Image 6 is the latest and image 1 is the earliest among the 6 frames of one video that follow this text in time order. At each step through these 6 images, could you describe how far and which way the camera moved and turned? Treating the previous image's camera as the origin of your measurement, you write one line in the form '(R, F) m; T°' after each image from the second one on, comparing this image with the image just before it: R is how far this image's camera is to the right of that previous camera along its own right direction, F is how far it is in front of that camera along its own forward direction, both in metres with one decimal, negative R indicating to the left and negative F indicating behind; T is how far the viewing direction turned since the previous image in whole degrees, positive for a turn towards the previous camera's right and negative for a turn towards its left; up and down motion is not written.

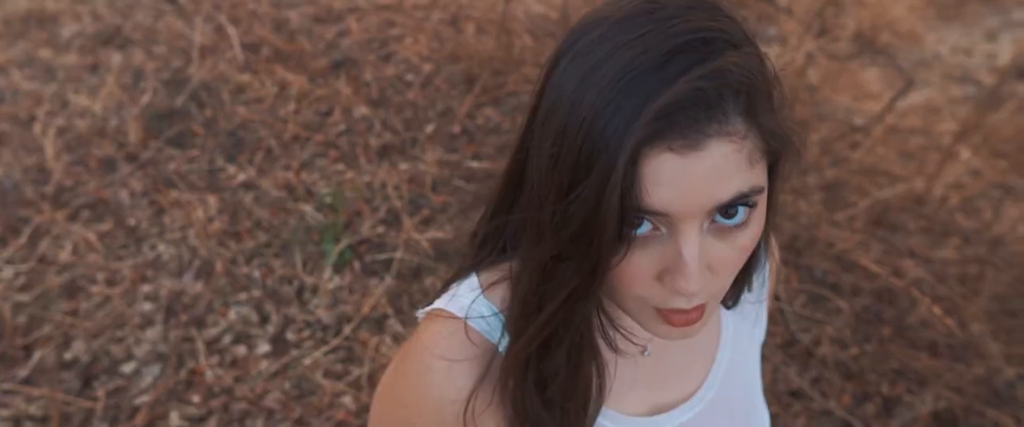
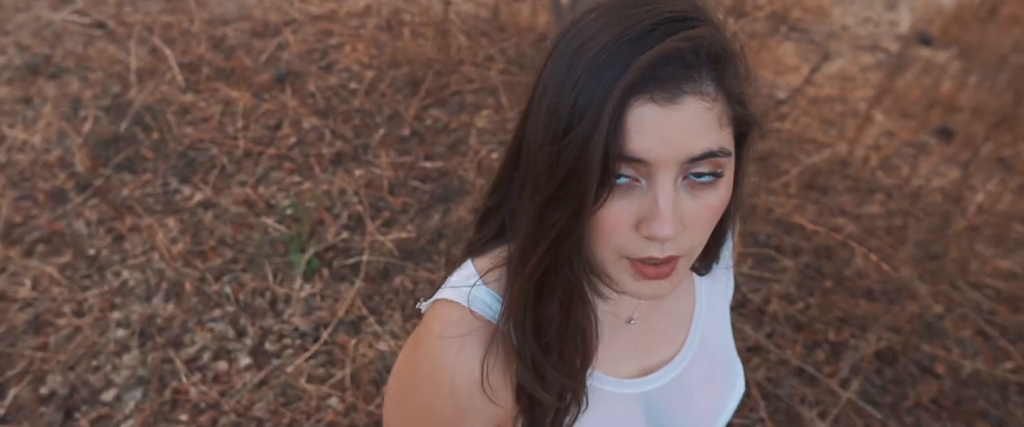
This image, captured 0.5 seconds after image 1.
(-0.1, -0.1) m; +5°
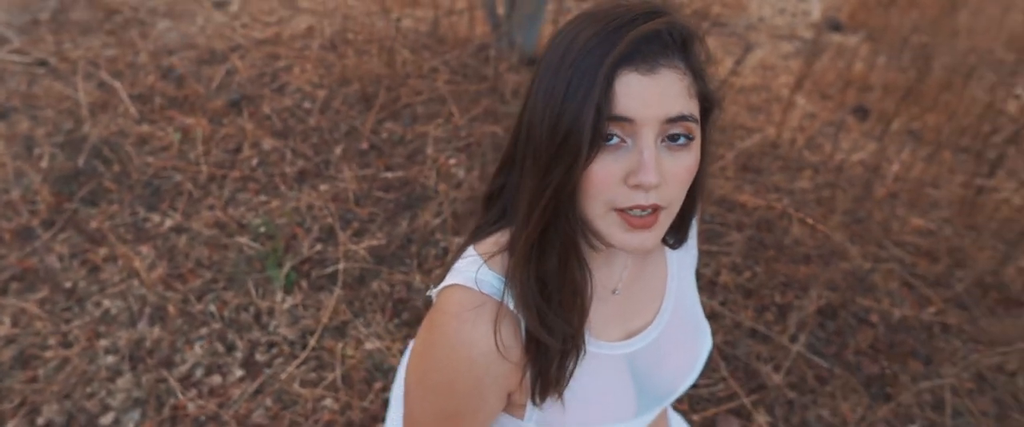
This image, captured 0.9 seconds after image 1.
(-0.1, -0.1) m; +5°
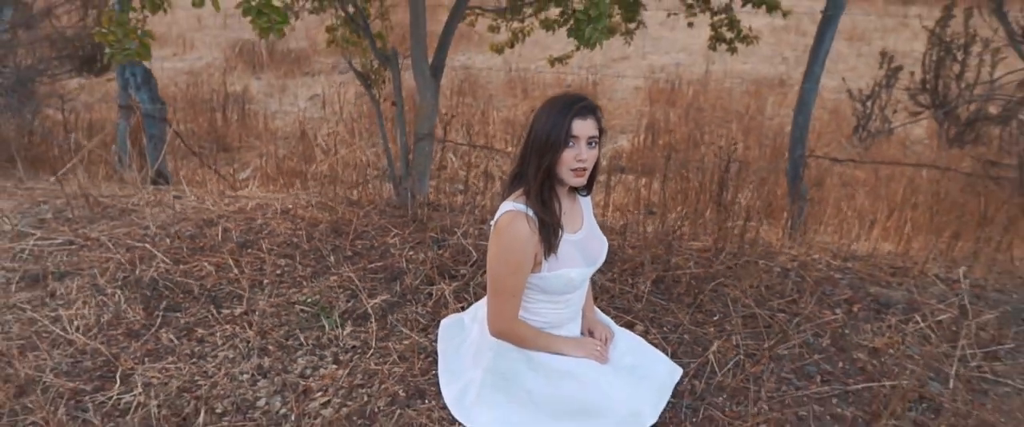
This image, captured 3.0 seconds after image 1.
(-0.6, -1.2) m; +15°
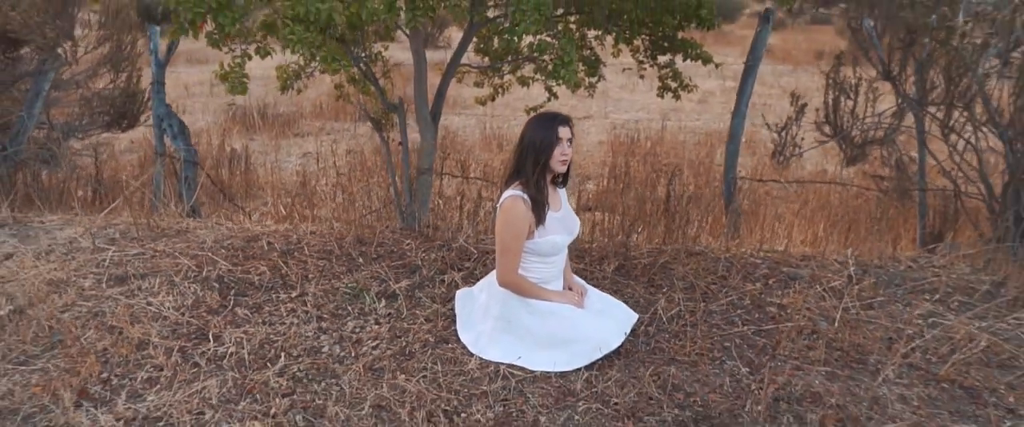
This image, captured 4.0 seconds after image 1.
(-0.1, -1.0) m; +2°
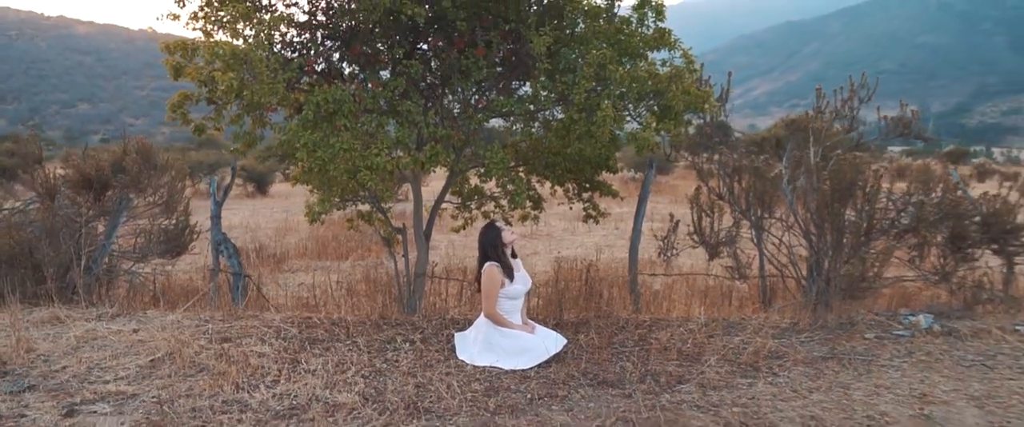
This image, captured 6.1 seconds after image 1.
(-0.2, -2.4) m; +4°
